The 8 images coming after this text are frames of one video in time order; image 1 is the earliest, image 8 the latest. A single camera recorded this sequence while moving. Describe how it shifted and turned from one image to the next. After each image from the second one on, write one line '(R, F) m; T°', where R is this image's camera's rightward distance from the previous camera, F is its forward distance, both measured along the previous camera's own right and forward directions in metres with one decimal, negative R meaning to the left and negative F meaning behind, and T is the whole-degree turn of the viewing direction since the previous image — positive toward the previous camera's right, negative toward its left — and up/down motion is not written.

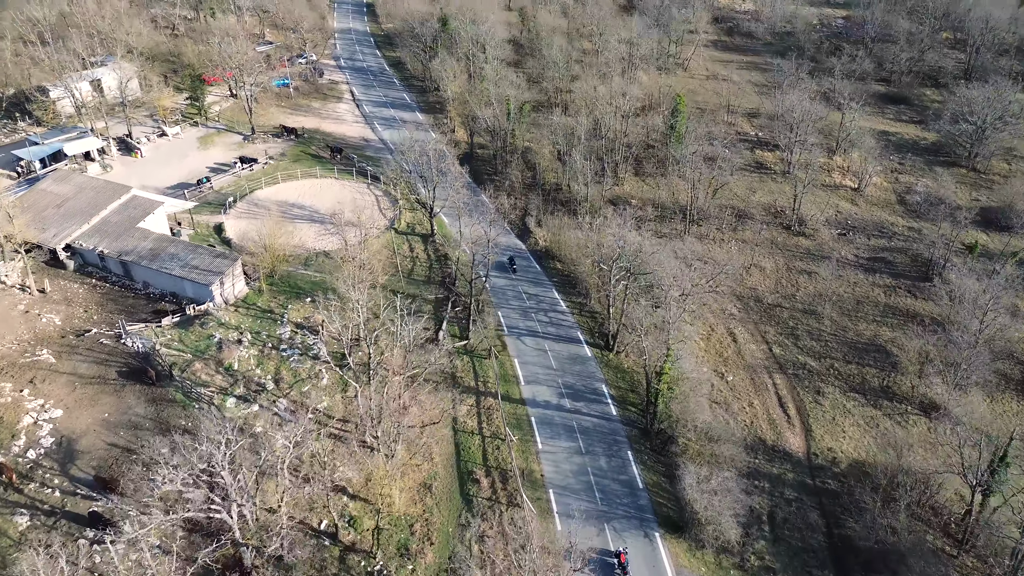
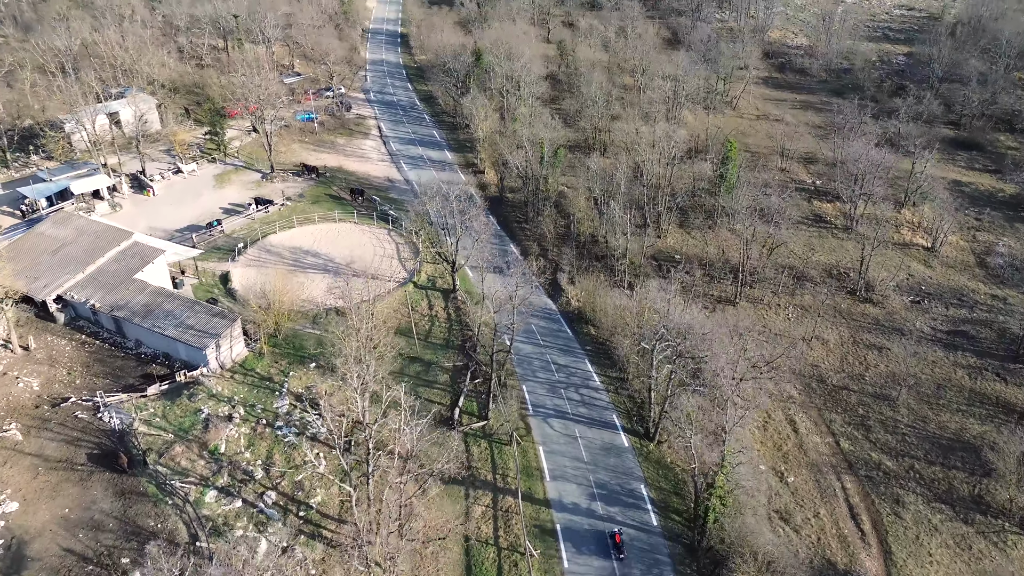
(+0.2, +4.7) m; -3°
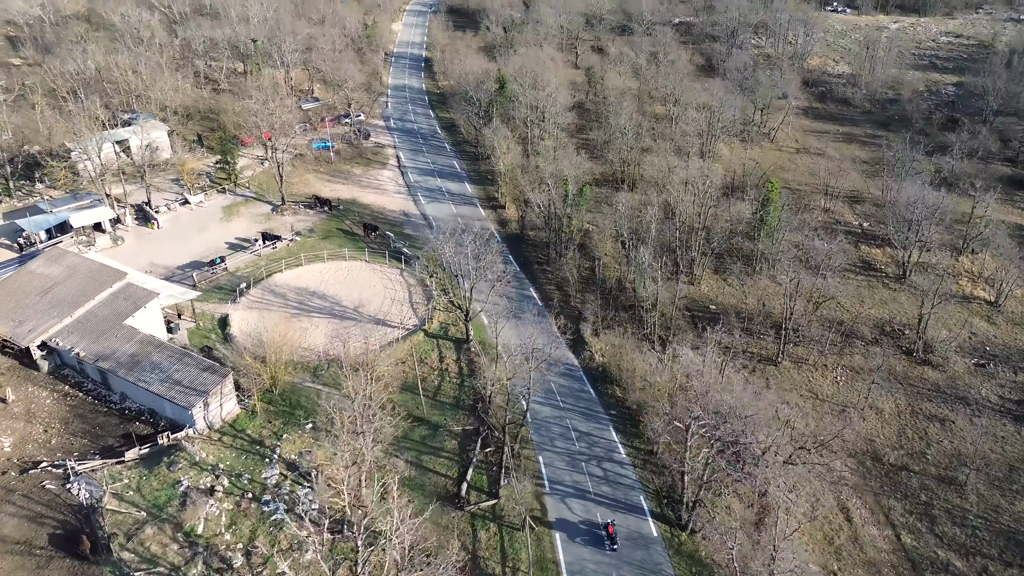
(+0.3, +3.6) m; -2°
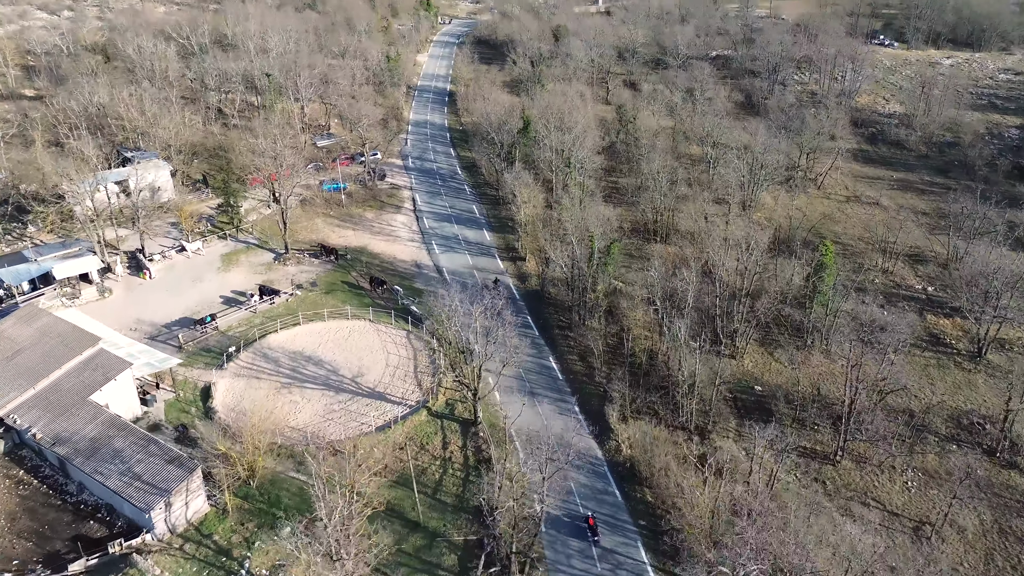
(+0.6, +4.9) m; -2°
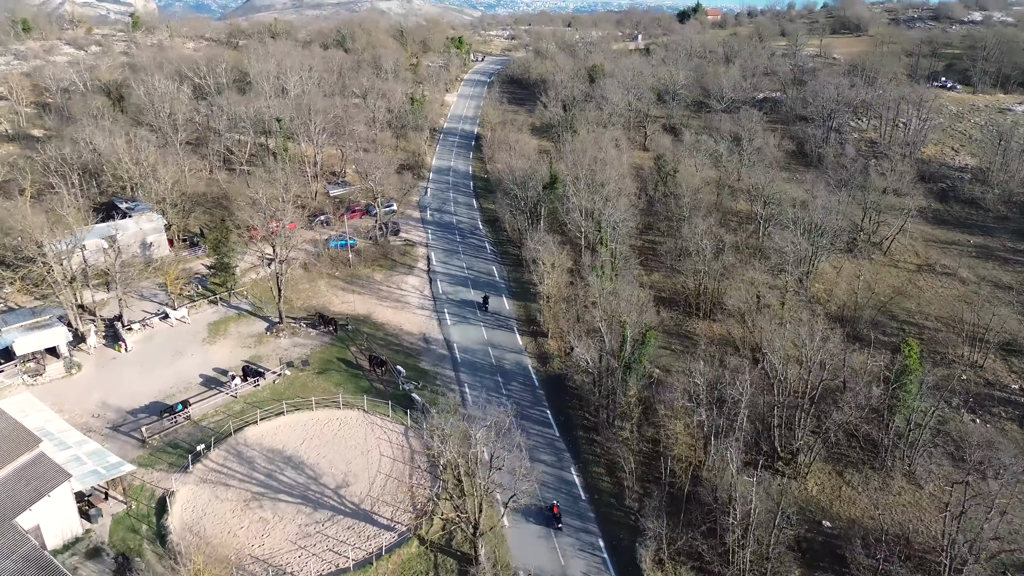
(+0.8, +6.3) m; -3°
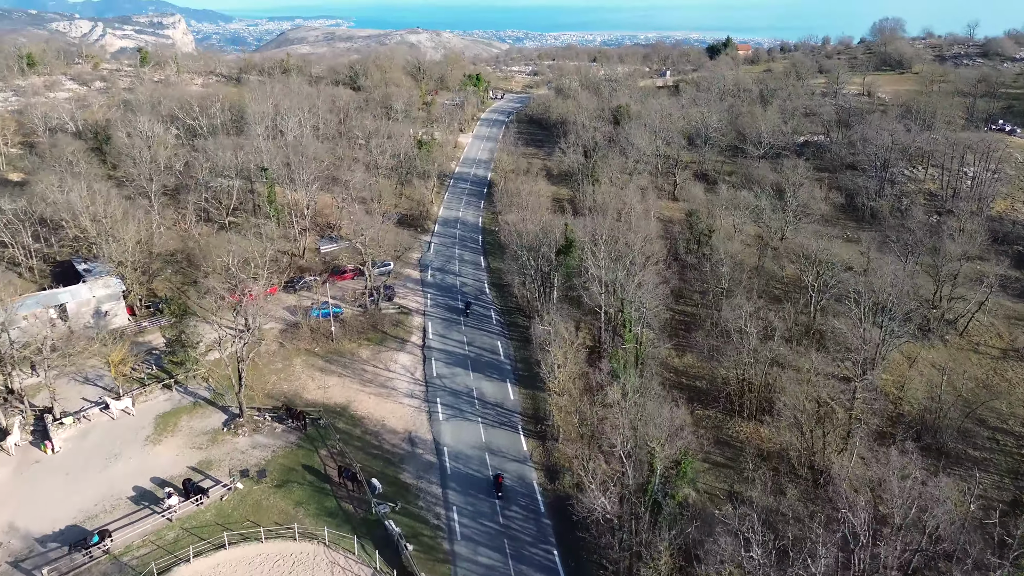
(+1.0, +7.6) m; -2°
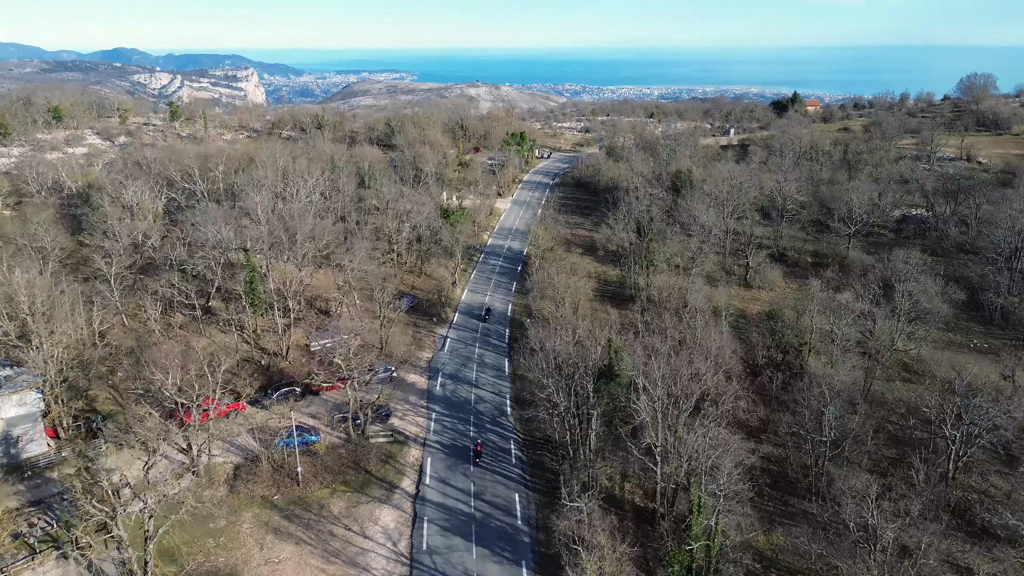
(+1.2, +11.4) m; -4°
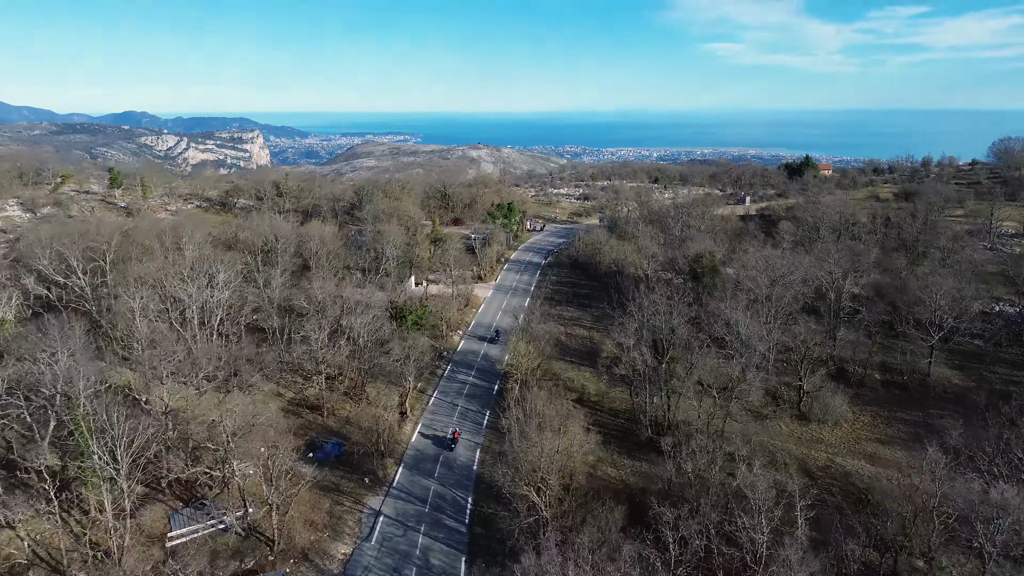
(+1.8, +15.4) m; 0°
